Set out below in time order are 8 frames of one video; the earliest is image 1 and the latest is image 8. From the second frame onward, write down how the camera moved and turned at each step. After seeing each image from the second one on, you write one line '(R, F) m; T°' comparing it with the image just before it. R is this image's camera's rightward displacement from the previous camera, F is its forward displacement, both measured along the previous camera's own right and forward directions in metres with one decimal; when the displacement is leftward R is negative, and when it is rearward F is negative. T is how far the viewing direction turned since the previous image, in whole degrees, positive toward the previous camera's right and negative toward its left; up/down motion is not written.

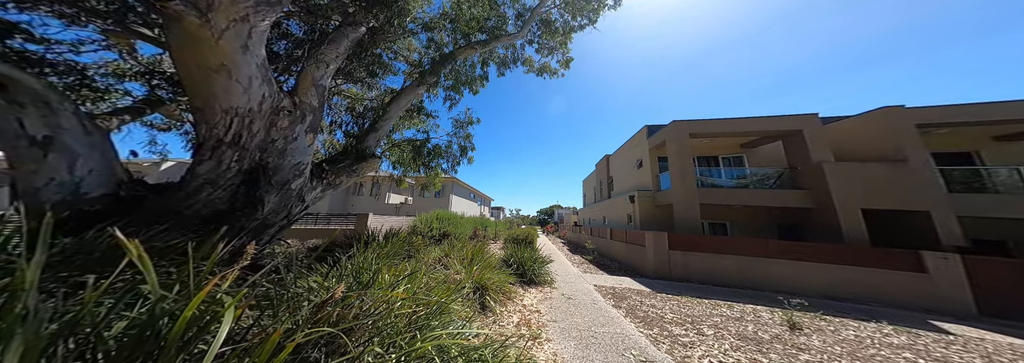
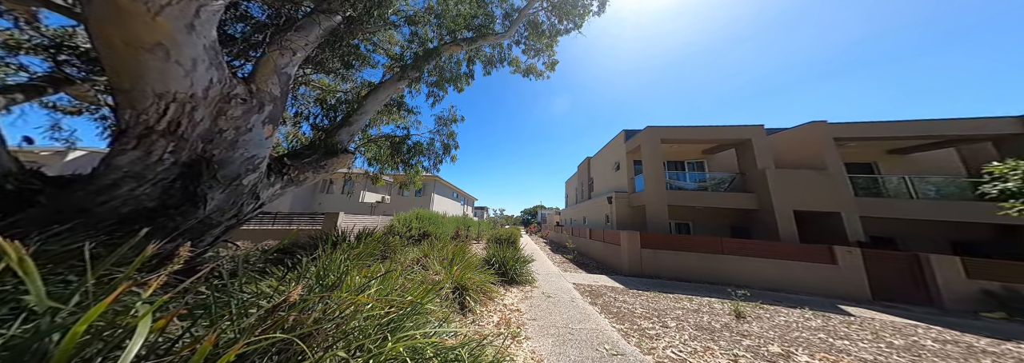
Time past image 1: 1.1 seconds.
(0.0, 0.0) m; +4°
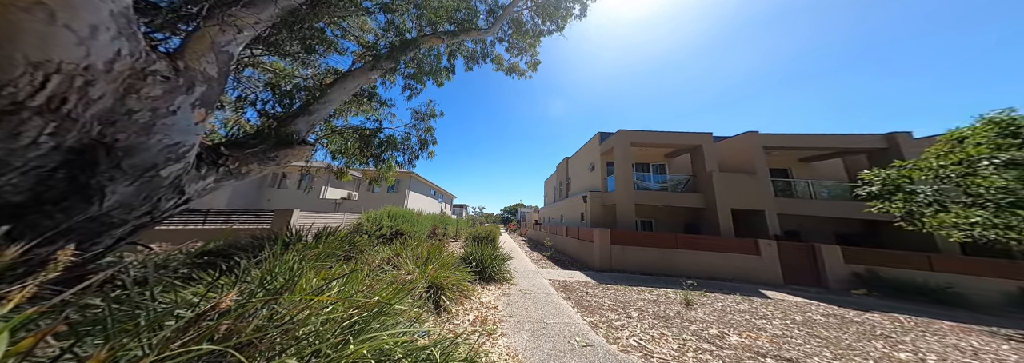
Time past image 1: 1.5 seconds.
(0.0, 0.0) m; +5°
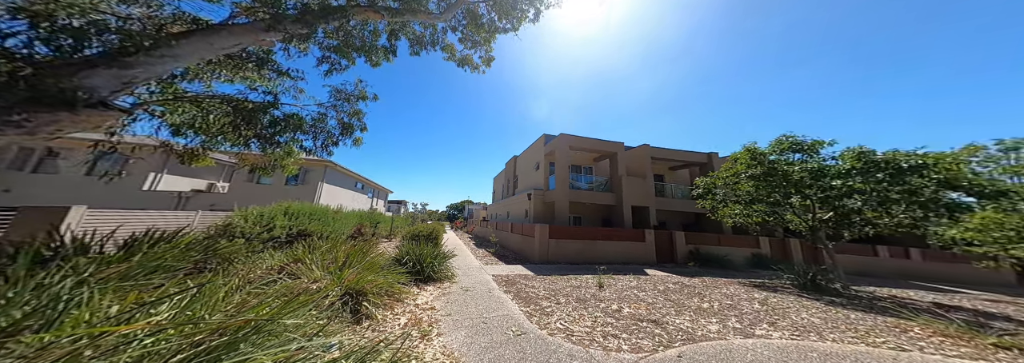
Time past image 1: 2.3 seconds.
(-0.1, -0.1) m; +14°
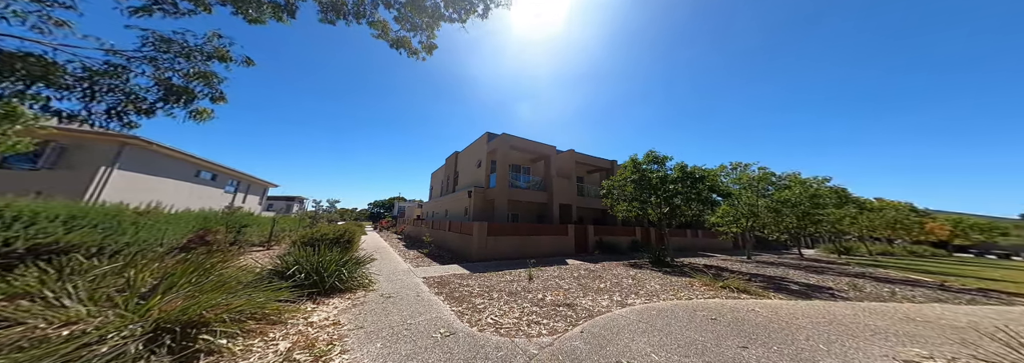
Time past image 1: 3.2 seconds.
(-0.7, -0.1) m; +18°
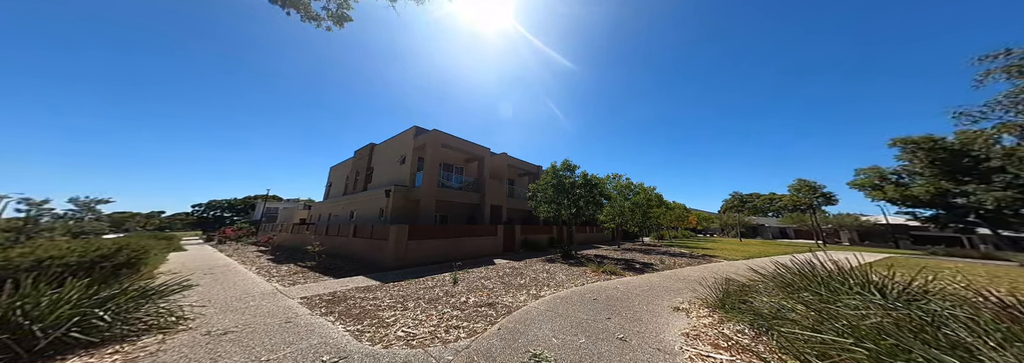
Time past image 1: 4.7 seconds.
(-1.1, +0.5) m; +23°
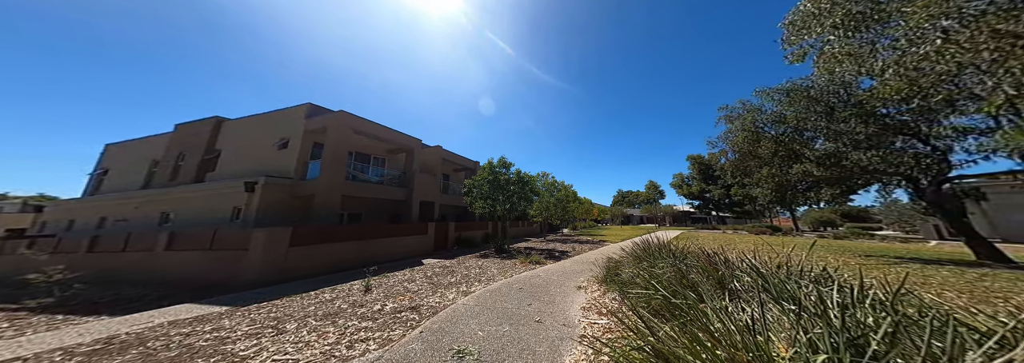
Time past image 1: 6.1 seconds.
(-0.4, +0.4) m; +18°
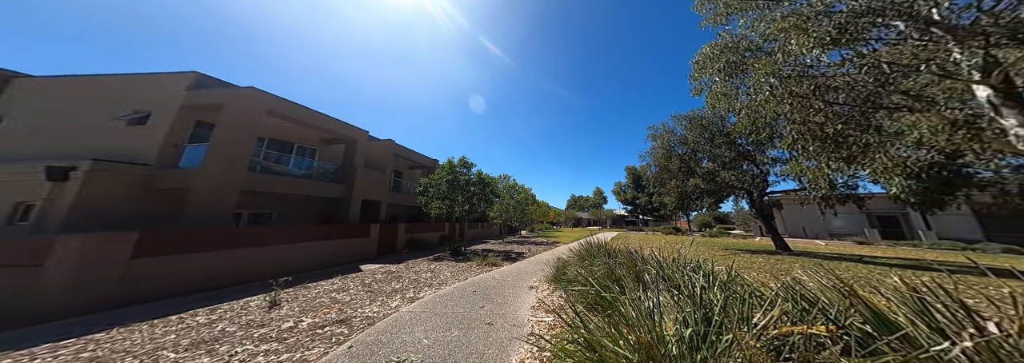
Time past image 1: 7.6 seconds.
(-0.2, +0.3) m; +10°
